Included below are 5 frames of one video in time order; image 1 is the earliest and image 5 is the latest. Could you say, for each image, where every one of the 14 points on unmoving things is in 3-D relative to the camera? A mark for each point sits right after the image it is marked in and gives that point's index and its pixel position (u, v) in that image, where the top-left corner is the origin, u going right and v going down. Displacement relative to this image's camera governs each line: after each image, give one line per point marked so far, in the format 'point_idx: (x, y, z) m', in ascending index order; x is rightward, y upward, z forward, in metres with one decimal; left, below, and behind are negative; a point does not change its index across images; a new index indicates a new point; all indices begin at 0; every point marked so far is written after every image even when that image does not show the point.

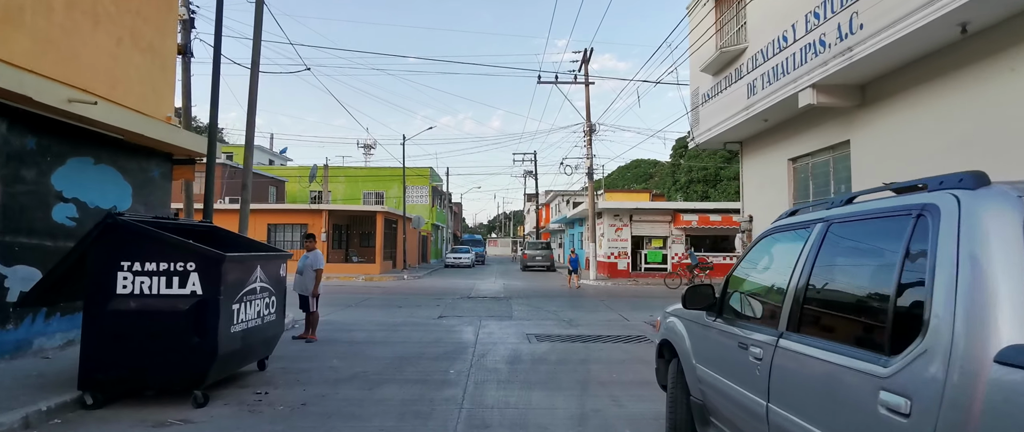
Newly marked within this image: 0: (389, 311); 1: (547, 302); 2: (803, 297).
0: (-3.4, -2.6, +14.7) m
1: (+1.1, -2.8, +16.8) m
2: (+1.5, -0.4, +2.8) m
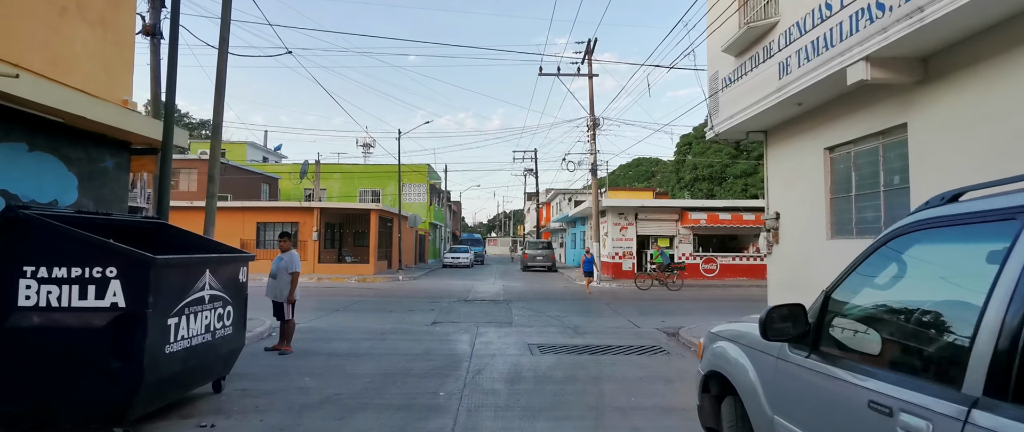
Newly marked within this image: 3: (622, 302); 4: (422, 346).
0: (-3.4, -2.6, +13.5) m
1: (+1.1, -2.7, +15.7) m
2: (+1.5, -0.4, +1.7) m
3: (+3.7, -2.9, +17.7) m
4: (-1.7, -2.4, +9.8) m
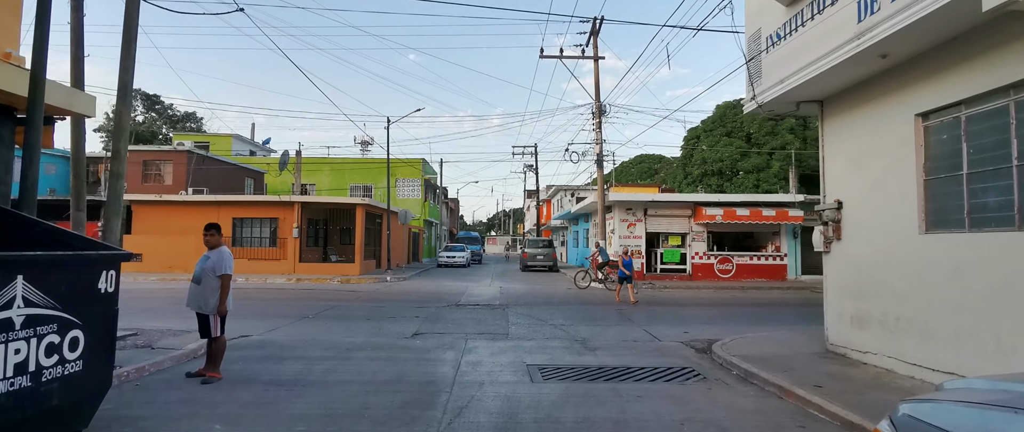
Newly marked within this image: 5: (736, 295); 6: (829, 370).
0: (-3.5, -2.4, +11.5) m
1: (+1.0, -2.5, +13.7) m
2: (+1.5, -0.2, -0.3) m
3: (+3.6, -2.7, +15.7) m
4: (-1.8, -2.2, +7.8) m
5: (+8.3, -2.9, +19.5) m
6: (+4.3, -2.1, +7.2) m
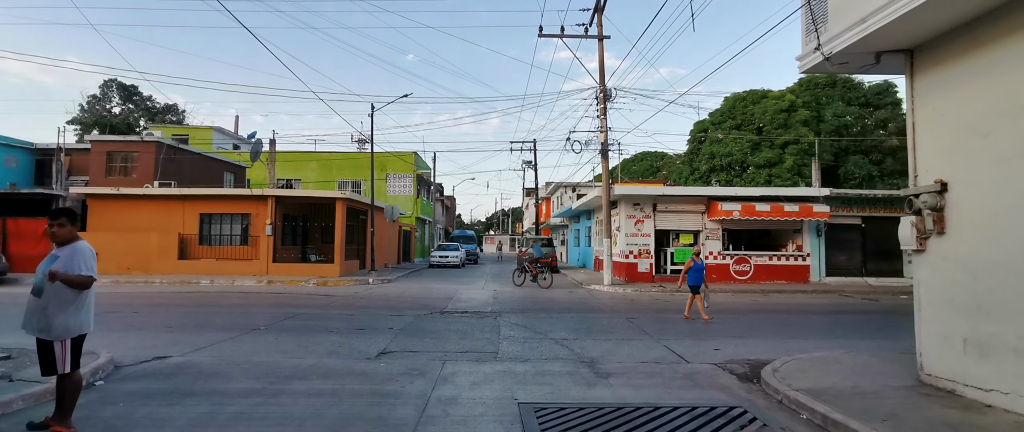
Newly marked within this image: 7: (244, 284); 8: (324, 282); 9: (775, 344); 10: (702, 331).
0: (-3.6, -2.2, +9.4) m
1: (+0.9, -2.3, +11.6) m
2: (+1.3, -0.1, -2.4) m
3: (+3.4, -2.5, +13.6) m
4: (-1.9, -2.1, +5.7) m
5: (+8.1, -2.7, +17.4) m
6: (+4.1, -1.9, +5.1) m
7: (-9.4, -2.4, +18.7) m
8: (-6.9, -2.4, +19.4) m
9: (+4.8, -2.3, +9.6) m
10: (+4.0, -2.4, +11.1) m
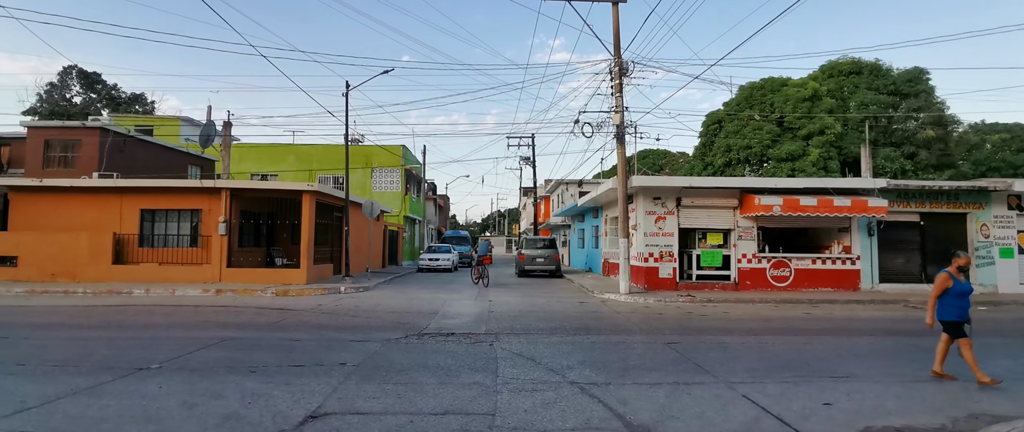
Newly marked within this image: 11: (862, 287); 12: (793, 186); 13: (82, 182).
0: (-3.6, -2.1, +6.2) m
1: (+0.9, -2.2, +8.5) m
2: (+1.5, +0.1, -5.6) m
3: (+3.5, -2.4, +10.5) m
4: (-1.8, -1.9, +2.5) m
5: (+8.1, -2.6, +14.3) m
6: (+4.2, -1.7, +1.9) m
7: (-9.5, -2.3, +15.4) m
8: (-6.9, -2.3, +16.2) m
9: (+4.8, -2.2, +6.5) m
10: (+4.0, -2.2, +8.0) m
11: (+11.7, -2.4, +17.7) m
12: (+9.2, +1.0, +17.4) m
13: (-13.9, +1.1, +17.3) m
